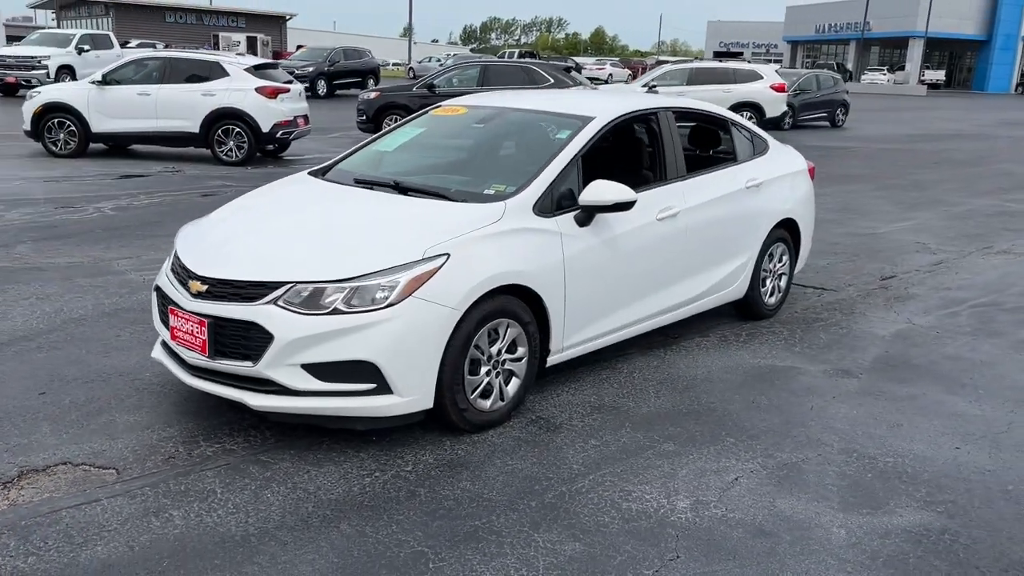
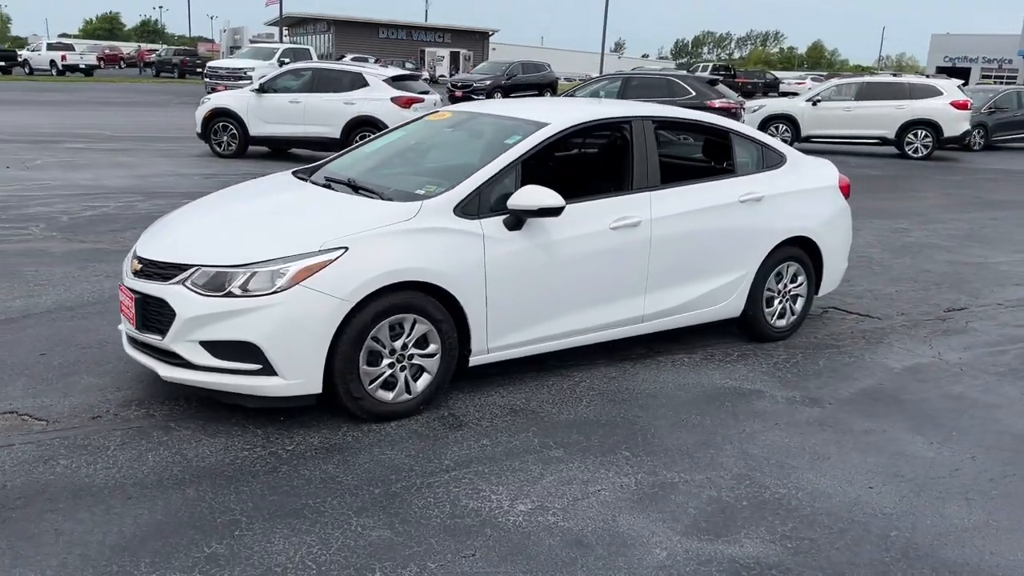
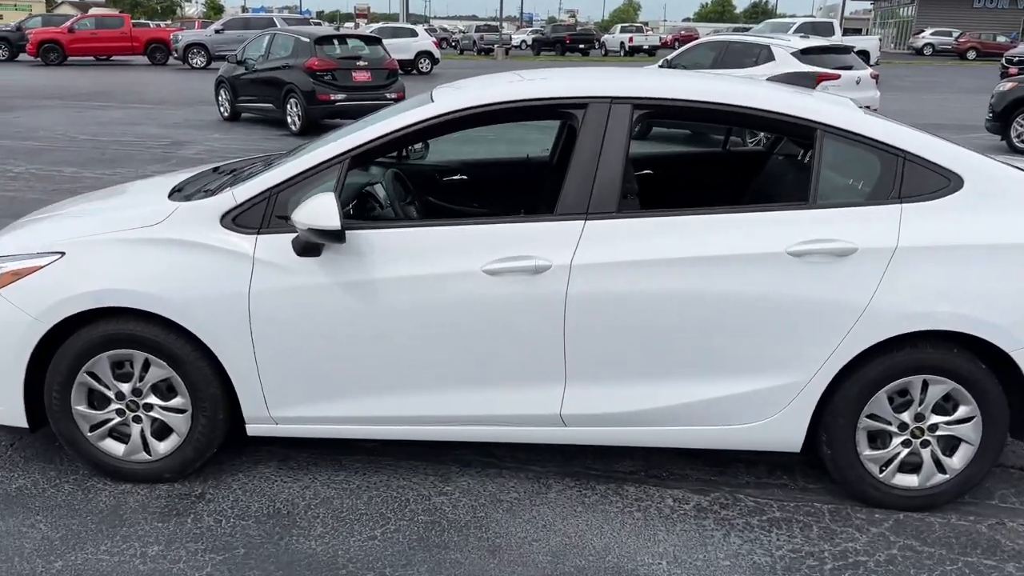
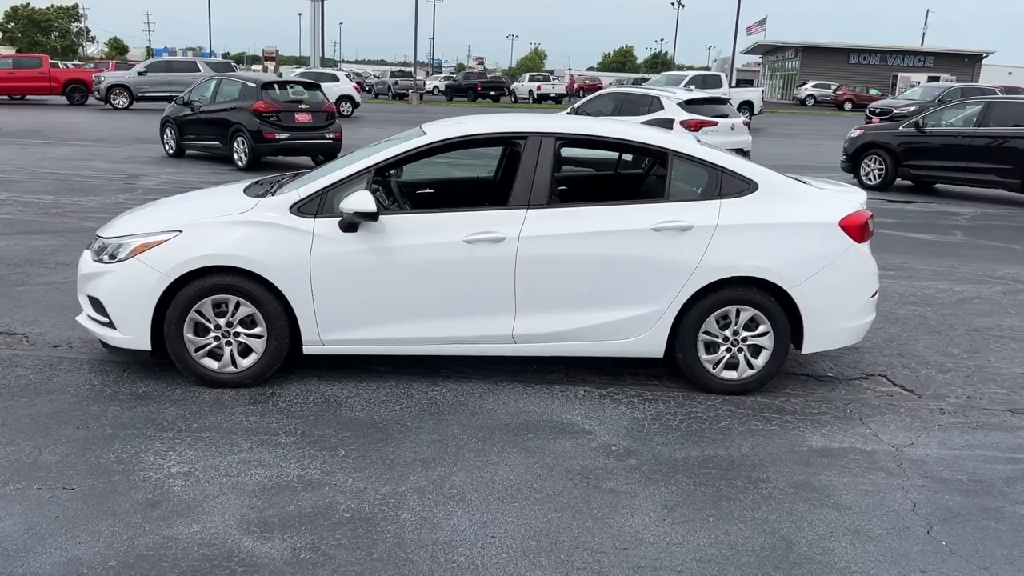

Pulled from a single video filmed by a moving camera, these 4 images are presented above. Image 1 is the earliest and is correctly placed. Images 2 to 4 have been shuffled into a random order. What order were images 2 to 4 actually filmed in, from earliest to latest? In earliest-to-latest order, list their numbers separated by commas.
2, 4, 3
